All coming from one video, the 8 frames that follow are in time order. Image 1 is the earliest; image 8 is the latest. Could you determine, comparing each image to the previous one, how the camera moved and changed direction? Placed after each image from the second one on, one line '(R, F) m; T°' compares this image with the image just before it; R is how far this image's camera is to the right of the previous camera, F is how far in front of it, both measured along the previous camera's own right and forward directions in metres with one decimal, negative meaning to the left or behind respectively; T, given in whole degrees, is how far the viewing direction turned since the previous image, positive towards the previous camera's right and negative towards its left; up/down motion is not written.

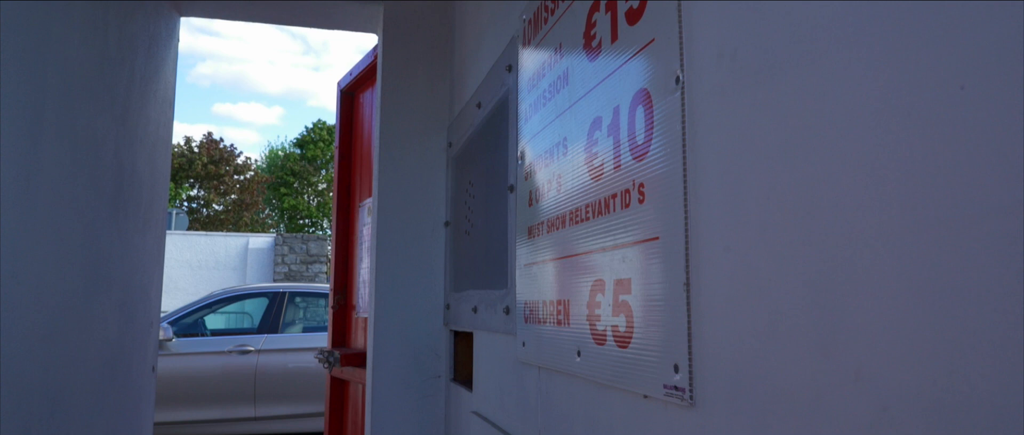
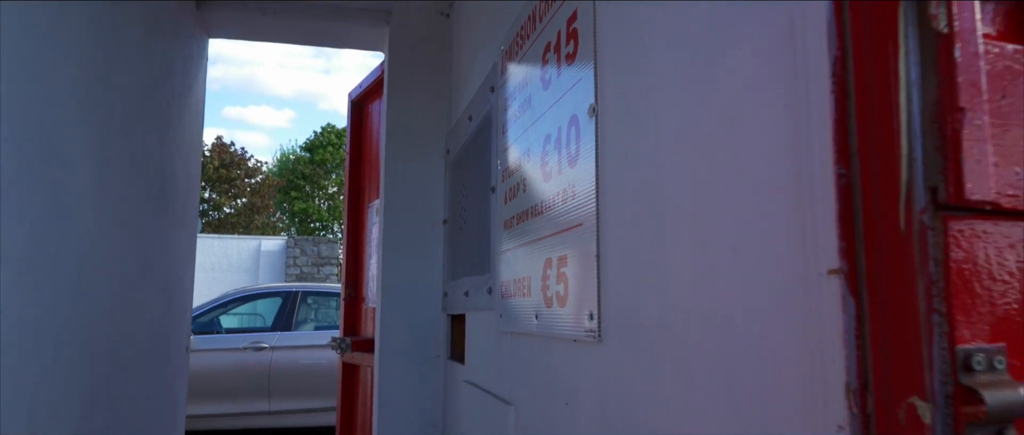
(+0.1, -0.3) m; -1°
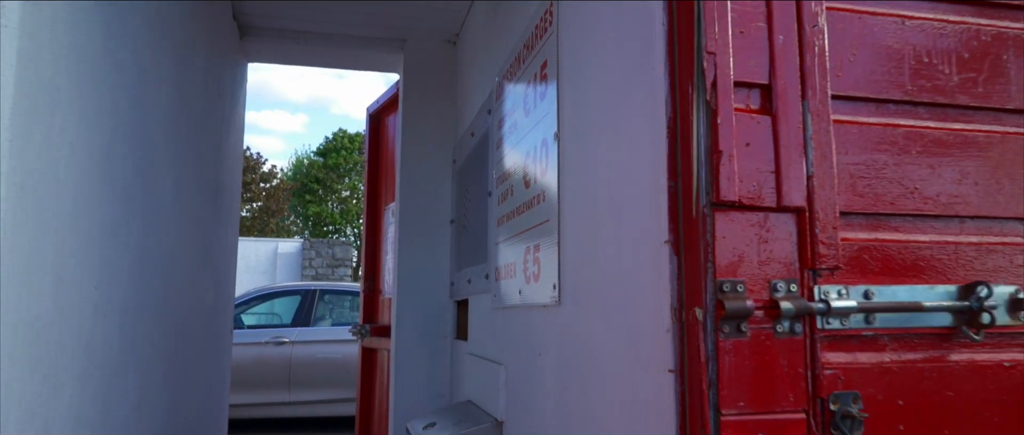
(0.0, -0.5) m; -1°
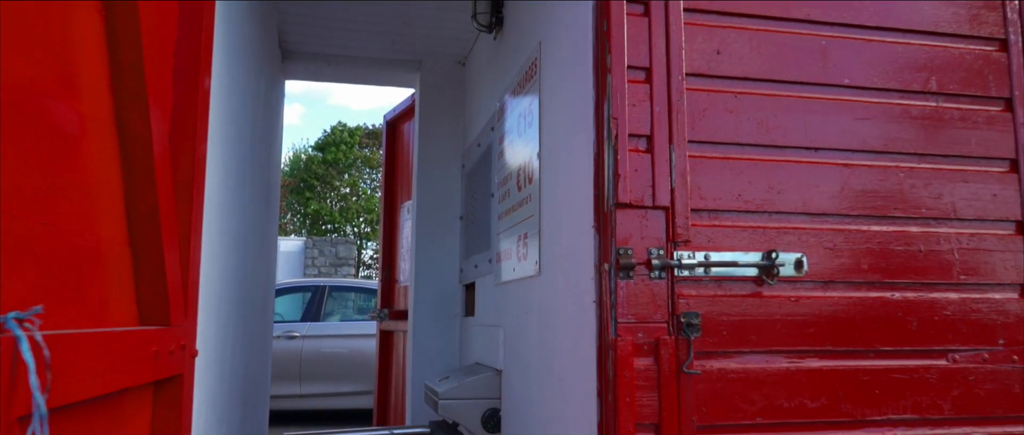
(0.0, -0.8) m; 0°
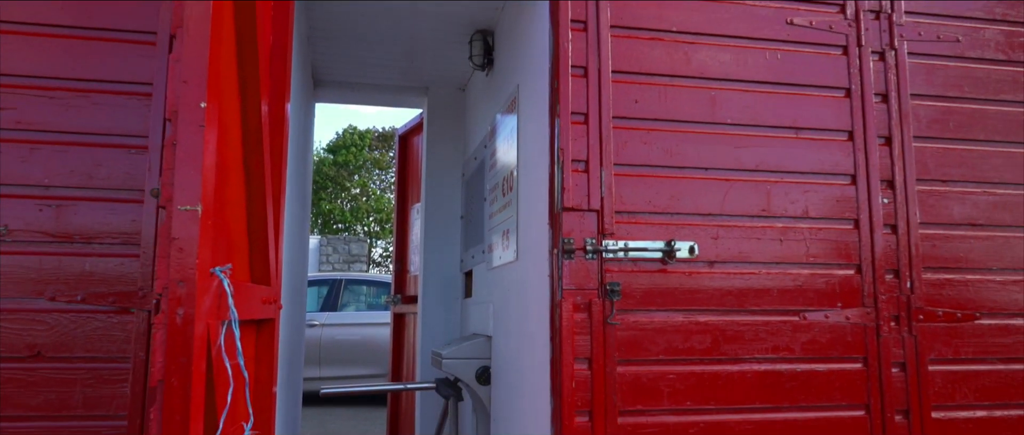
(+0.1, -0.9) m; 0°
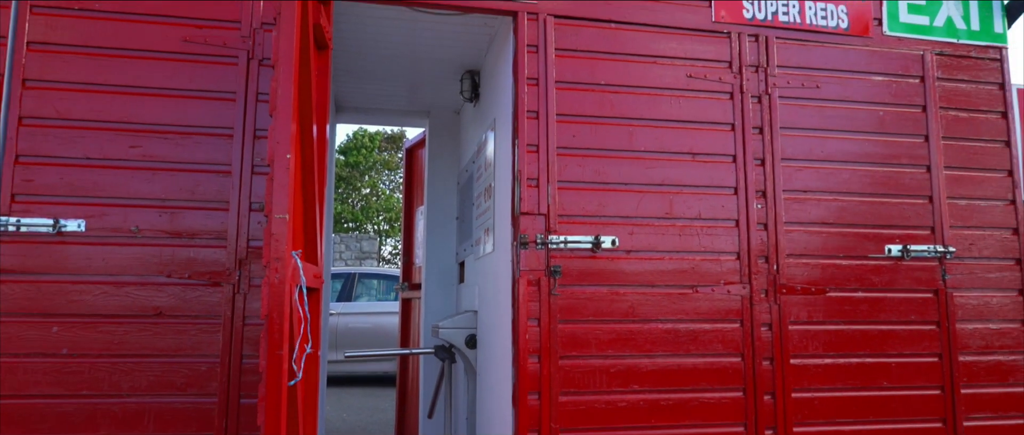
(+0.1, -1.1) m; 0°
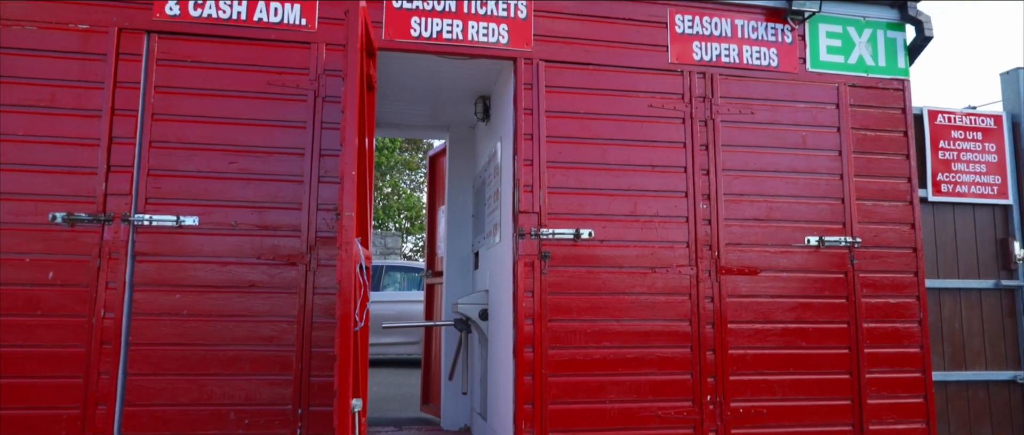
(+0.1, -1.2) m; -1°
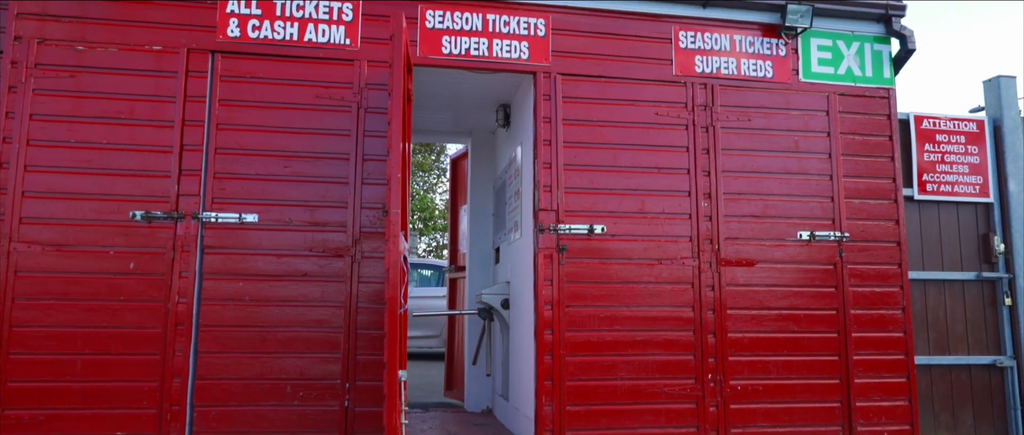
(-0.1, -0.6) m; -1°
